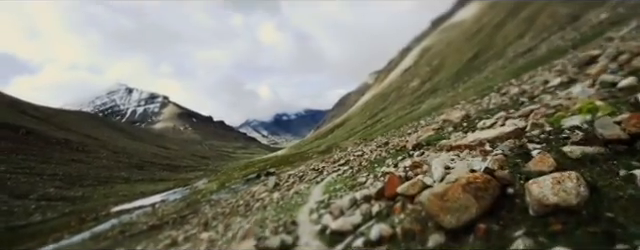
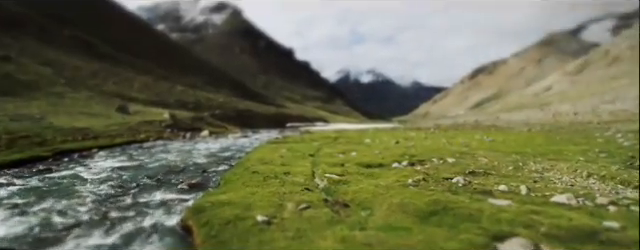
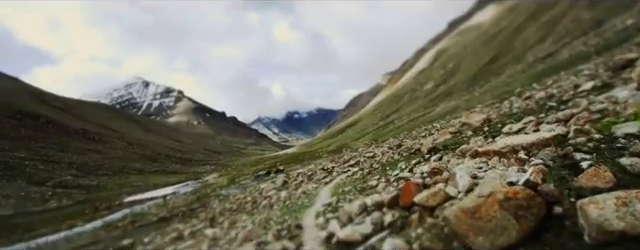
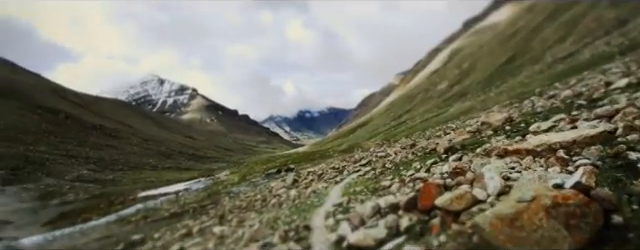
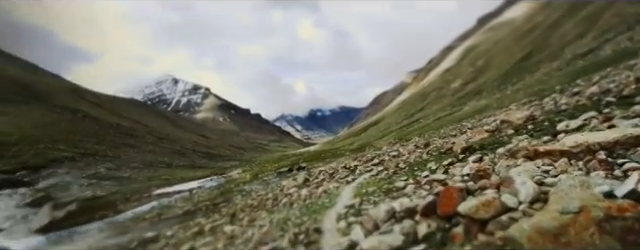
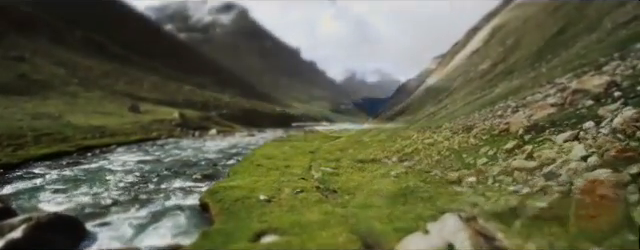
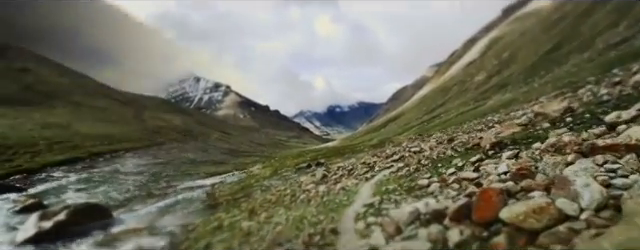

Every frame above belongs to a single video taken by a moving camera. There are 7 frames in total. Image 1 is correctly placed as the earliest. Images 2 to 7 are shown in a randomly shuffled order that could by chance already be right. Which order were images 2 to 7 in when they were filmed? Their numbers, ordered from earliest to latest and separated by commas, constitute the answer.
3, 4, 5, 7, 6, 2
